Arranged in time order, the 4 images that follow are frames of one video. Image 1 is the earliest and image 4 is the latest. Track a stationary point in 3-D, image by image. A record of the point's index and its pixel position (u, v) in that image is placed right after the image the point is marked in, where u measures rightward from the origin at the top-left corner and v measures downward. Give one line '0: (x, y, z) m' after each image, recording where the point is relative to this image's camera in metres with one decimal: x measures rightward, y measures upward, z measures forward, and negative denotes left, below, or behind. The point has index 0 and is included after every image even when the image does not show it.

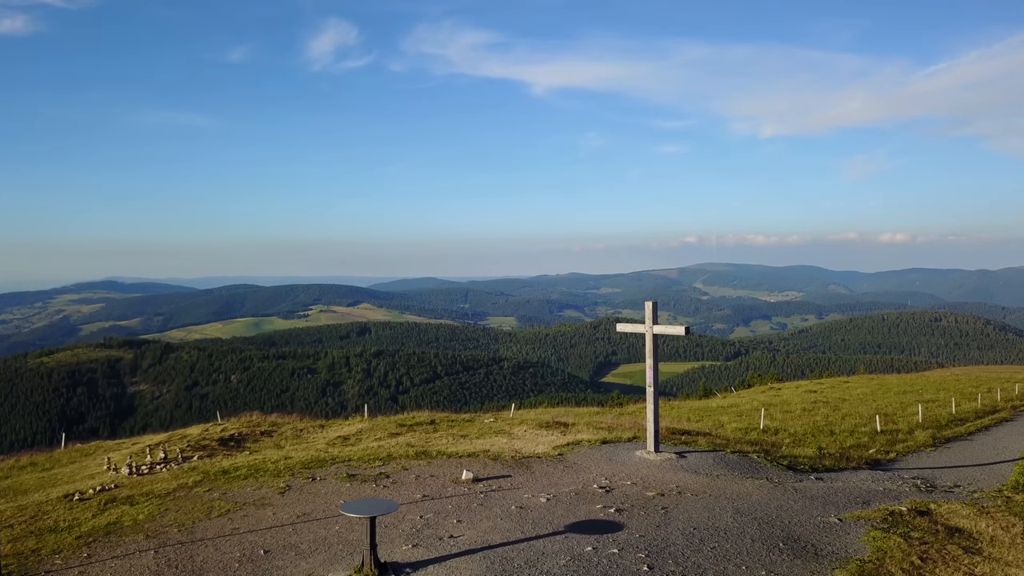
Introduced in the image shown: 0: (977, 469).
0: (+13.4, -5.2, +15.8) m
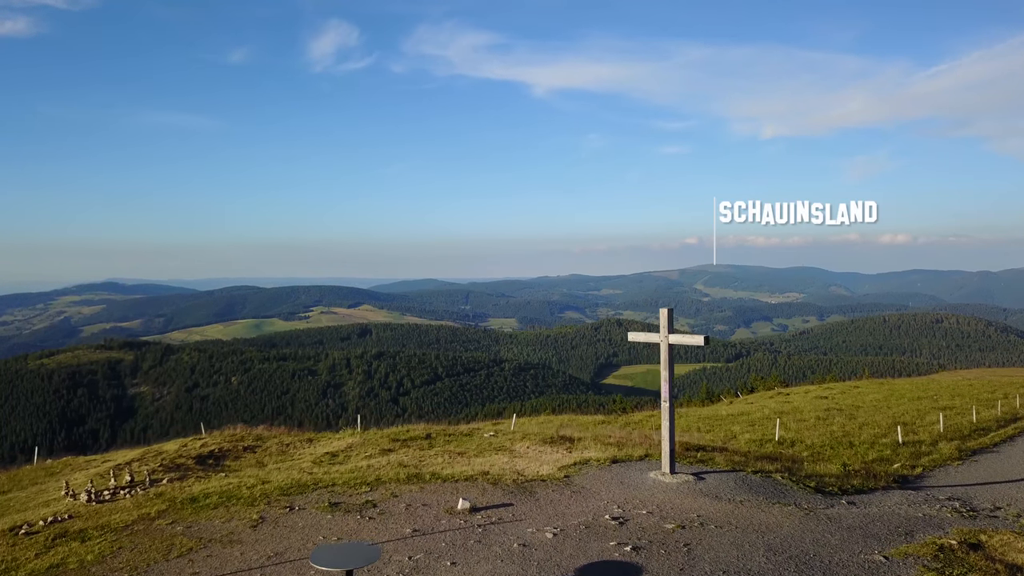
0: (+13.4, -5.3, +15.3) m
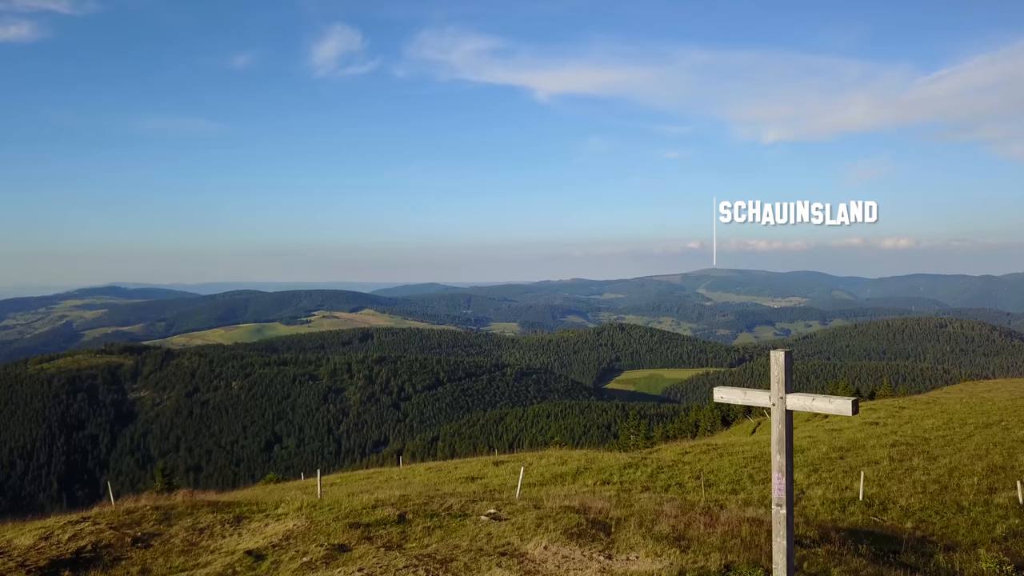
0: (+13.5, -5.6, +13.0) m
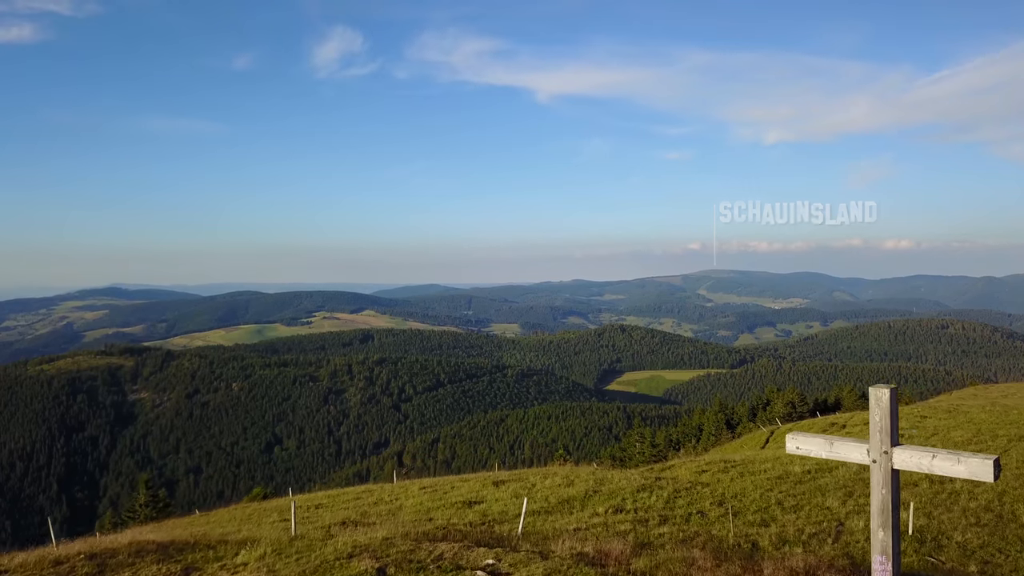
0: (+13.5, -5.6, +12.1) m
